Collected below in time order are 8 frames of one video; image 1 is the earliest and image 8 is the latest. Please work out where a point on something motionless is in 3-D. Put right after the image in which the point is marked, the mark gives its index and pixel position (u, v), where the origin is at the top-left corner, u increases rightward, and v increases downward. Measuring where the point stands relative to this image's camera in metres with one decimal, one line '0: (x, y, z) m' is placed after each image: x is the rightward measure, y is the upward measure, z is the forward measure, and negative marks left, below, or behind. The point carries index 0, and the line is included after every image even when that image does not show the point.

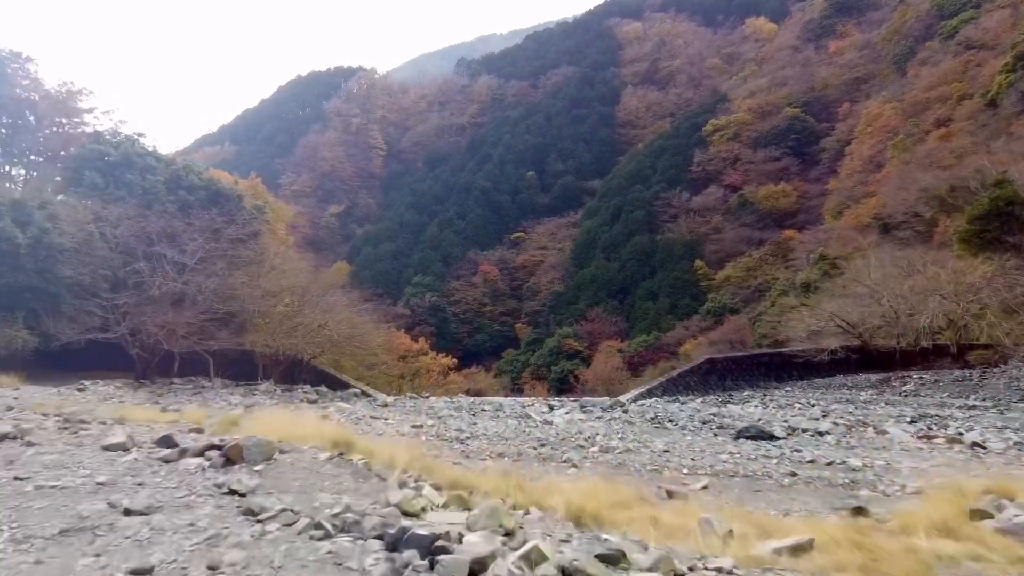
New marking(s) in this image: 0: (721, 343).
0: (+3.4, -1.0, +16.7) m
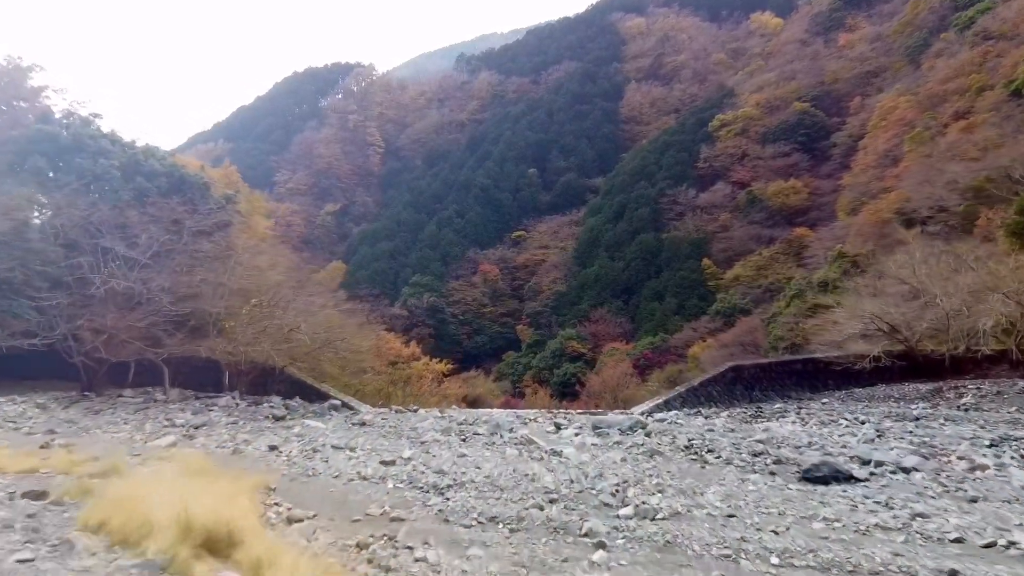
0: (+3.5, -1.0, +15.9) m
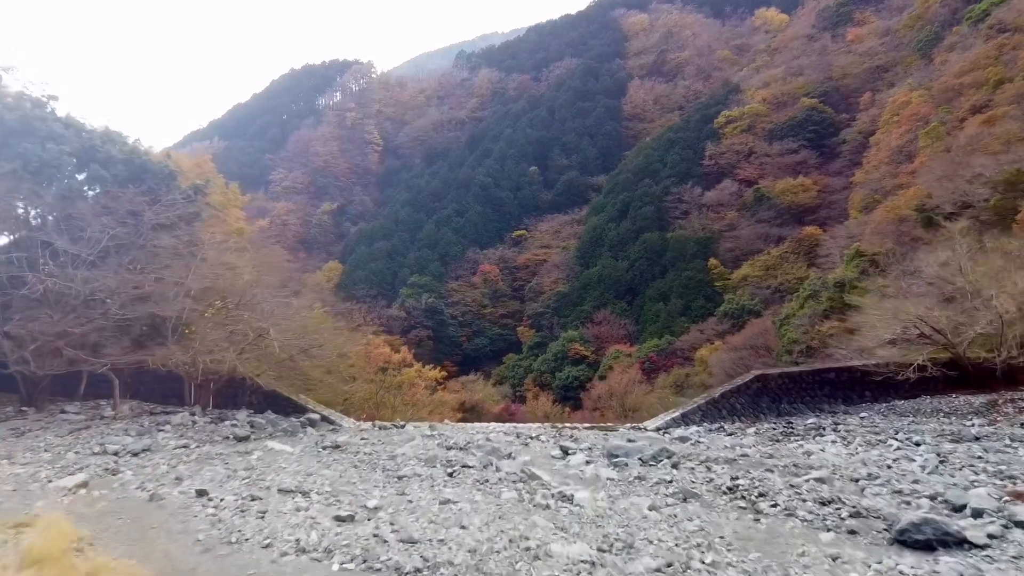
0: (+3.5, -1.0, +15.2) m
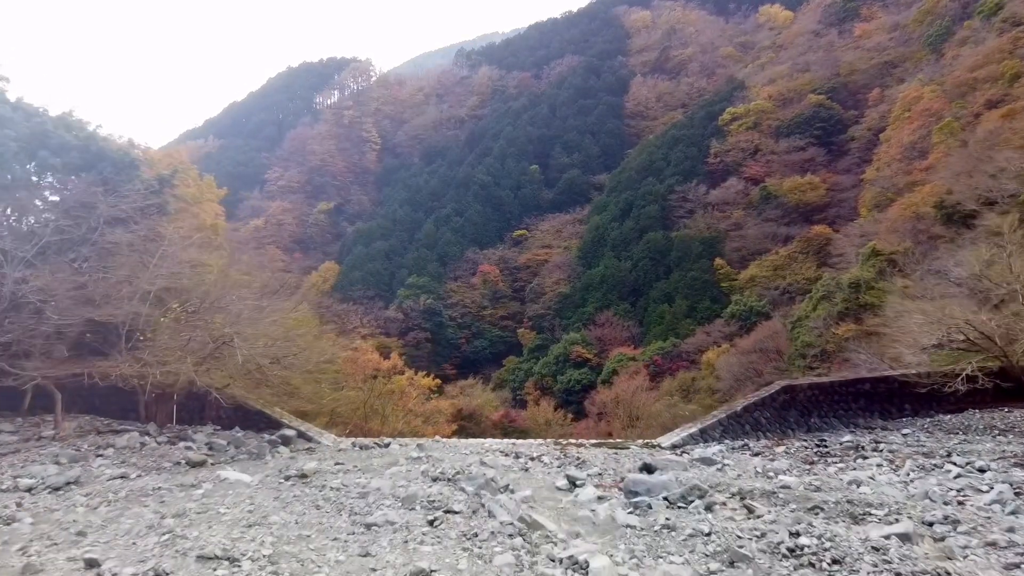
0: (+3.5, -1.0, +14.6) m
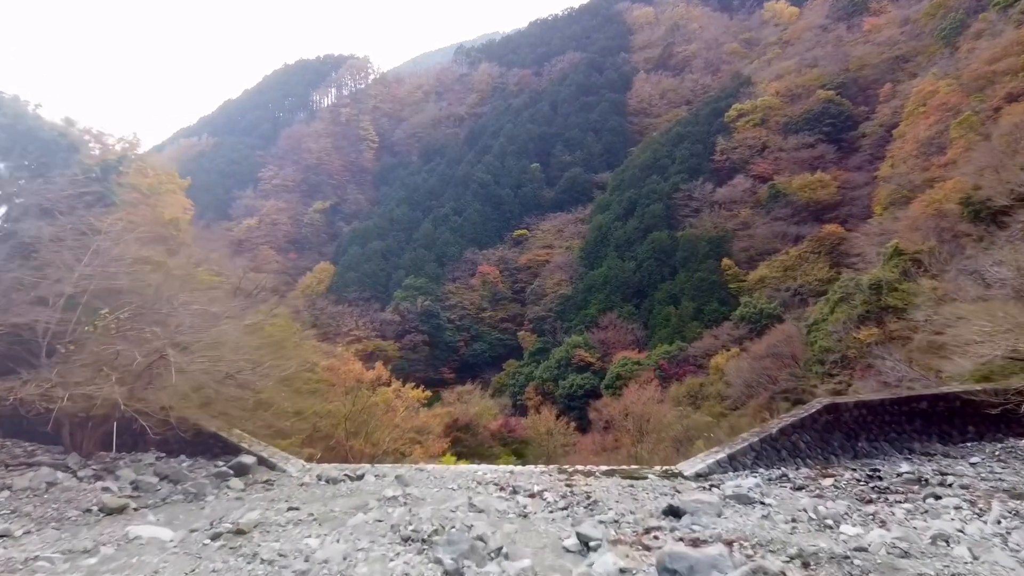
0: (+3.4, -1.0, +13.8) m
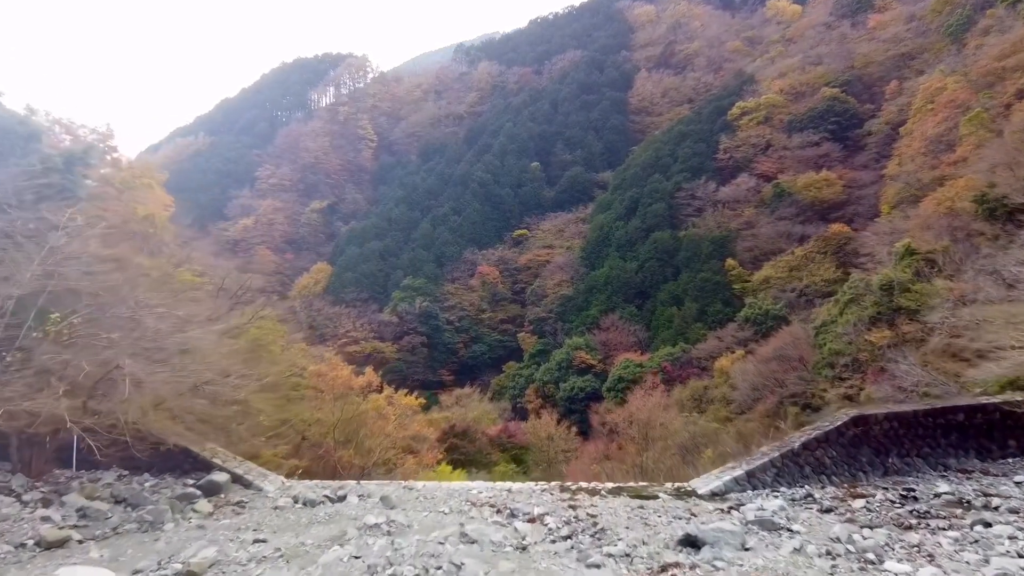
0: (+3.4, -1.1, +13.5) m
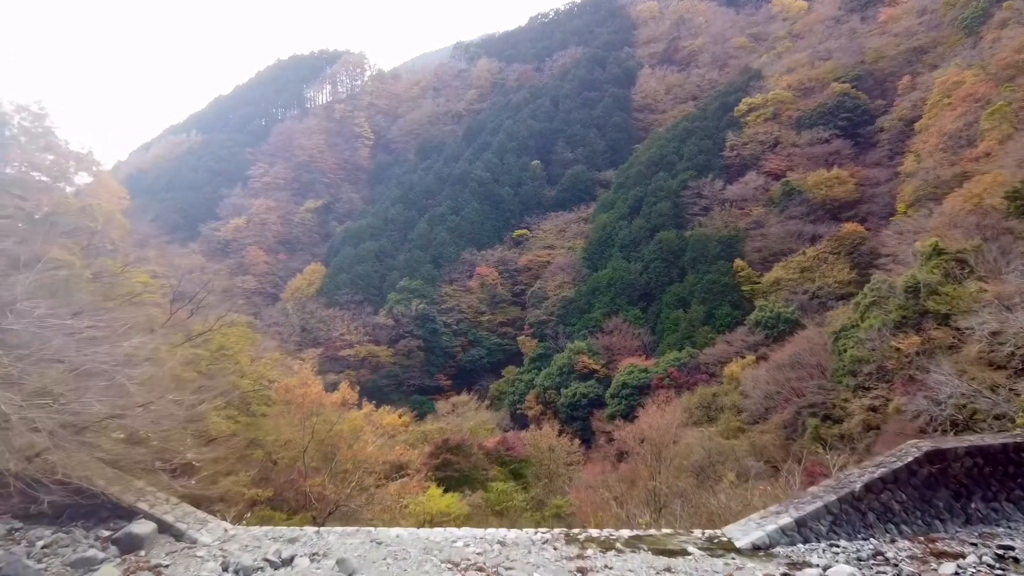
0: (+3.4, -1.1, +12.7) m
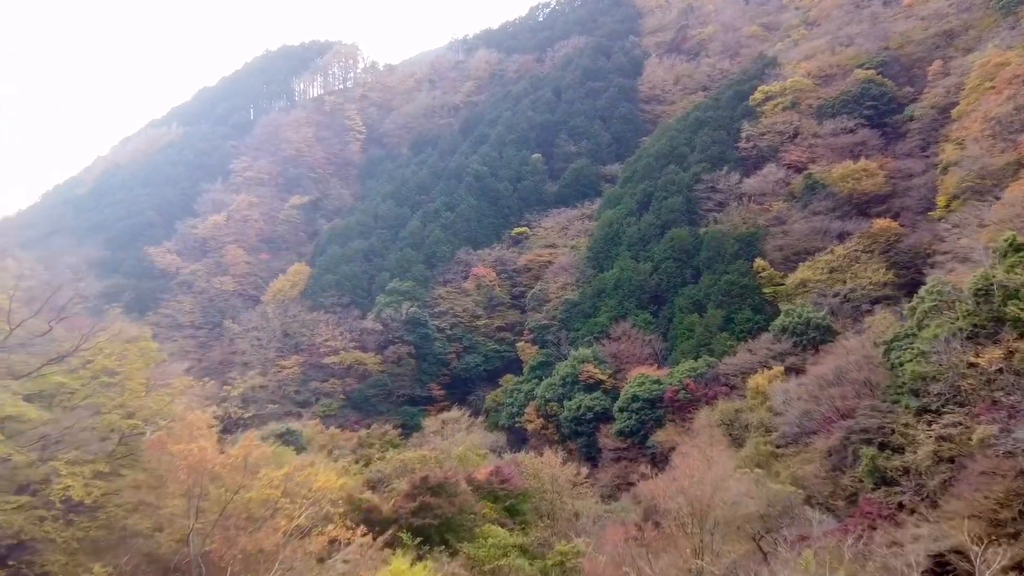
0: (+3.4, -1.1, +10.9) m
